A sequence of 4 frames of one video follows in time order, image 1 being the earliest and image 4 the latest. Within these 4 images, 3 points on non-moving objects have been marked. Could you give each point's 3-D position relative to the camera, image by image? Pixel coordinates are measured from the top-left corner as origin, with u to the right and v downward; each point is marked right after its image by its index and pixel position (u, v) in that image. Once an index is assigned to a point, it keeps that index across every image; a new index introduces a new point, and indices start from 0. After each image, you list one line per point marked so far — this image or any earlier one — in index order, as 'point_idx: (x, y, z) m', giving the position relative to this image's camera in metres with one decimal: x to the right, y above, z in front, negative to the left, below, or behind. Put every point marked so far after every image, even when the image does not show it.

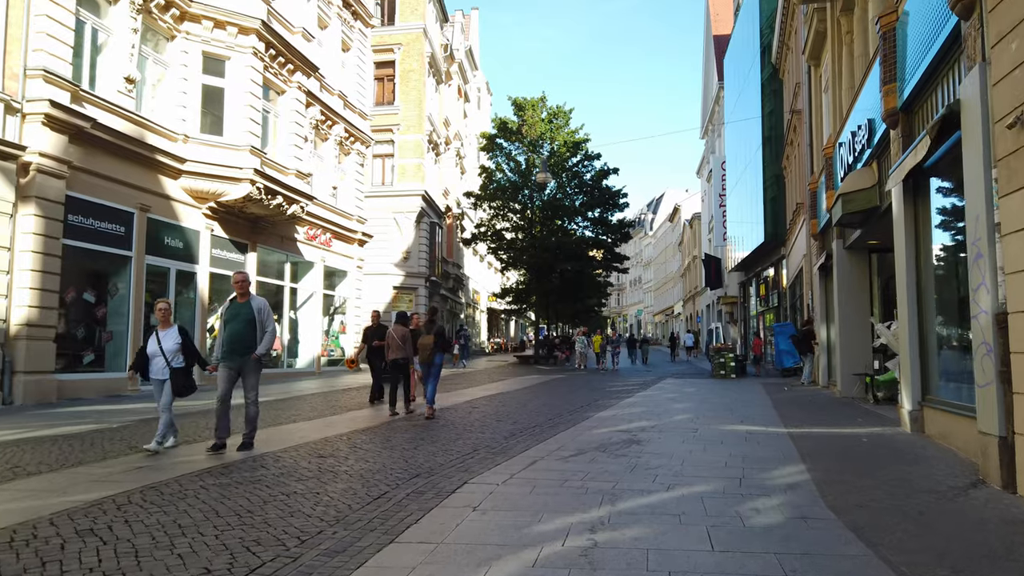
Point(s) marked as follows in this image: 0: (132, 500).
0: (-2.8, -1.6, +5.7) m
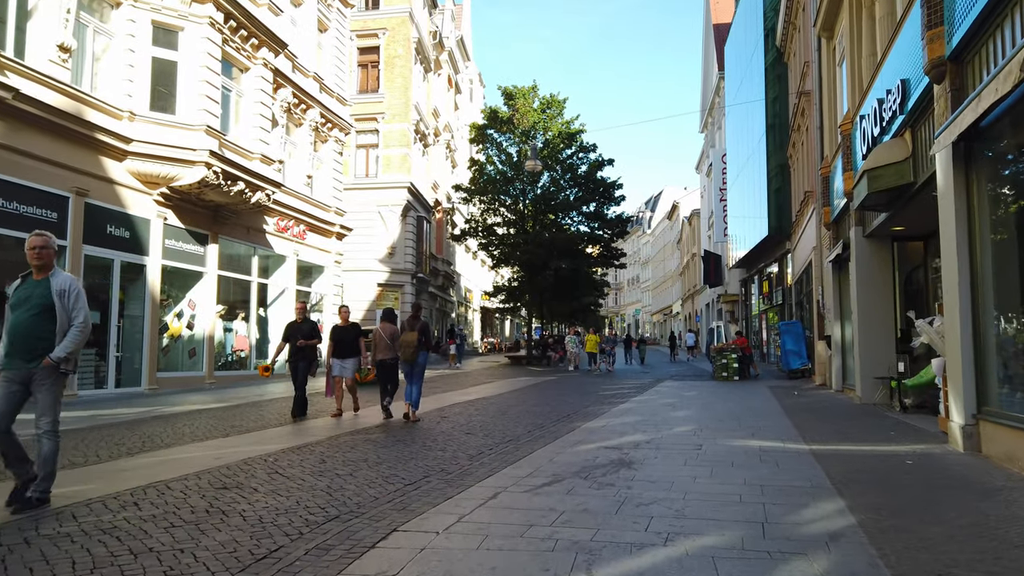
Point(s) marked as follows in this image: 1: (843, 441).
0: (-3.2, -1.5, +4.0) m
1: (+3.8, -1.8, +8.9) m
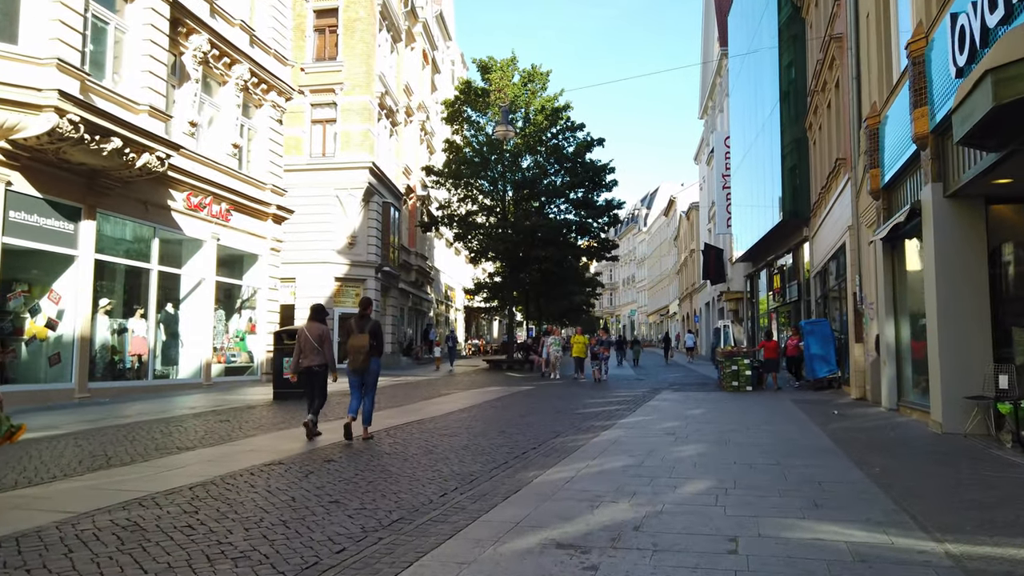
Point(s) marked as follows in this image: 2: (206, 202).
0: (-3.9, -1.2, 0.0) m
1: (+3.0, -1.5, +4.8) m
2: (-7.4, +2.1, +18.6) m
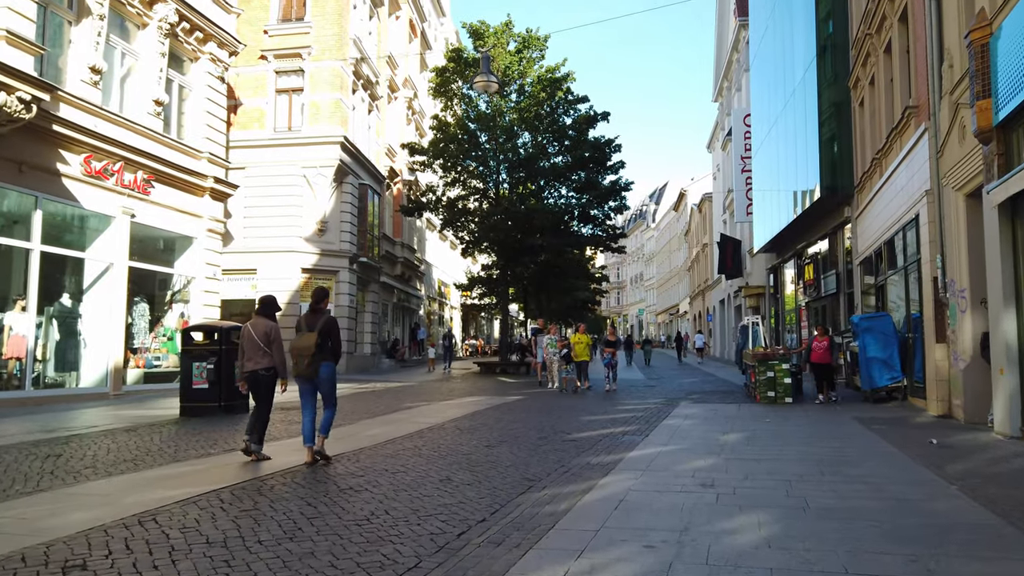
0: (-4.5, -0.9, -3.7) m
1: (+2.5, -1.2, +1.1) m
2: (-7.8, +2.3, +15.0) m
